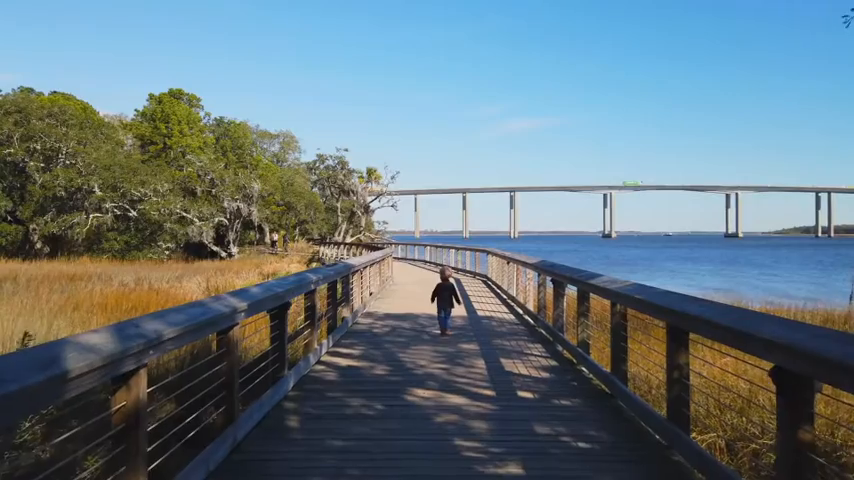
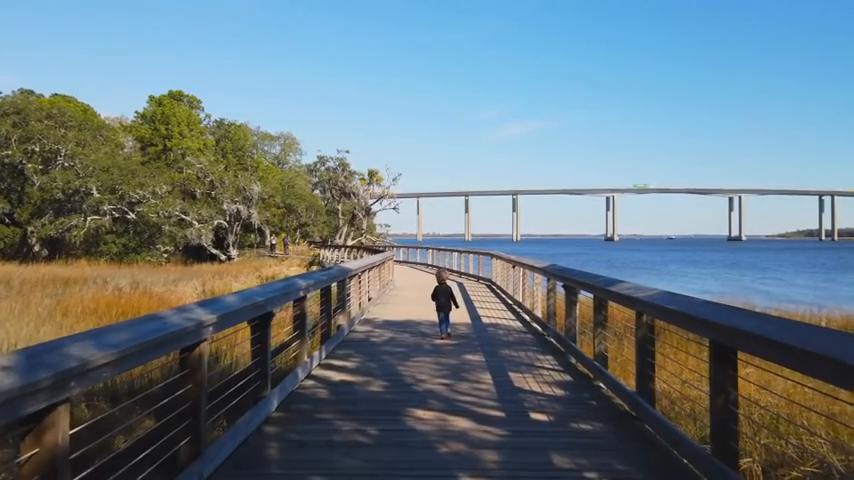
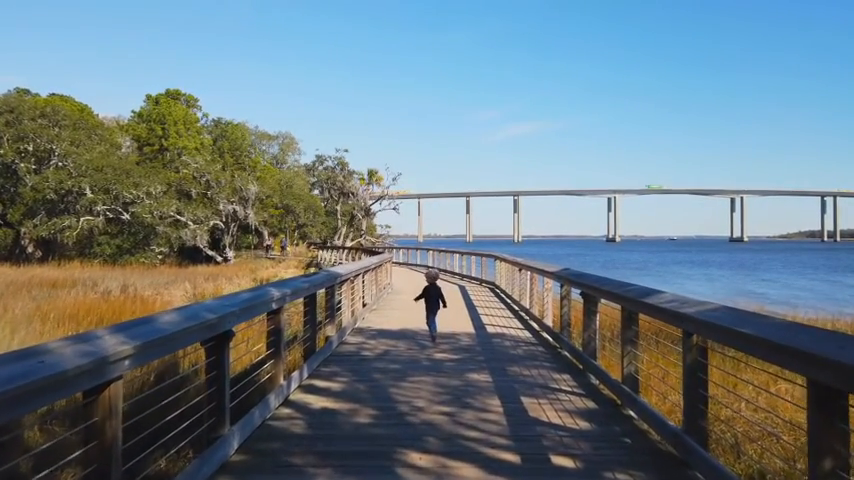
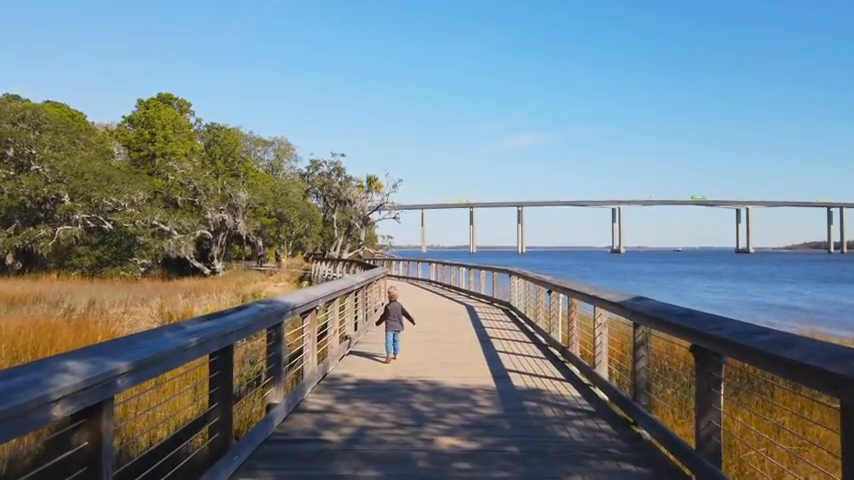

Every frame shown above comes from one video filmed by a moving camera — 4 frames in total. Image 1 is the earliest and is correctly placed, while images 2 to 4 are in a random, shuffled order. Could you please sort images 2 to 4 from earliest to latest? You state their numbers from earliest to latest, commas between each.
2, 3, 4
